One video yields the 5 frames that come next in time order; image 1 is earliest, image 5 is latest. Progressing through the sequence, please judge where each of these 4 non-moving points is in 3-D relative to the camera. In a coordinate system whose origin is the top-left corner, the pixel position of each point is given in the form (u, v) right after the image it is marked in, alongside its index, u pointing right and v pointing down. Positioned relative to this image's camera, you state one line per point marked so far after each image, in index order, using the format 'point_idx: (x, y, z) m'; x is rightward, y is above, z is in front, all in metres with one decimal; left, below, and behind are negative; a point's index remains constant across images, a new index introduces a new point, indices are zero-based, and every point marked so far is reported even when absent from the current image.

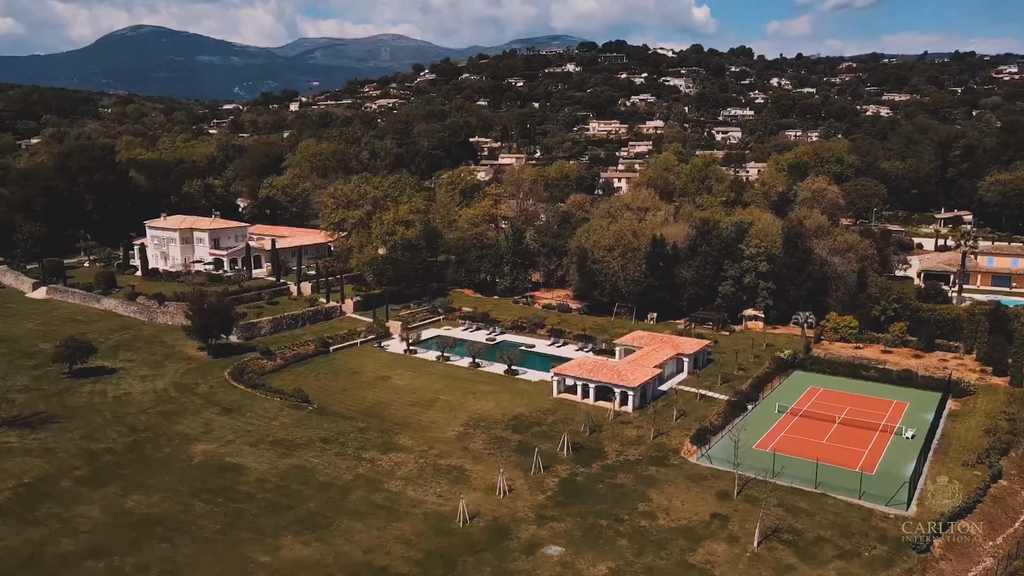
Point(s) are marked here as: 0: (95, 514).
0: (-11.0, -6.0, +18.6) m
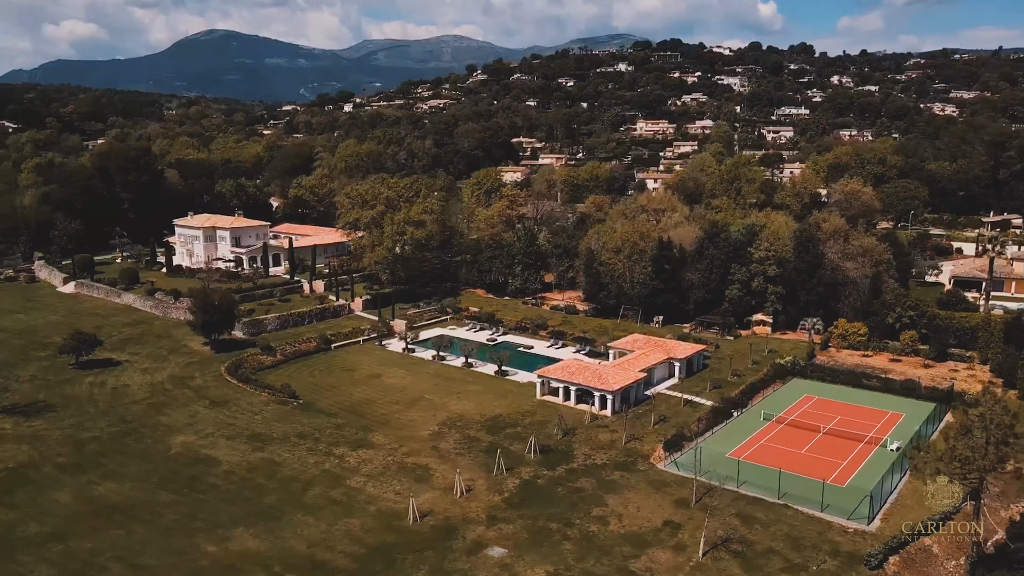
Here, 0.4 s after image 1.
0: (-12.4, -5.9, +19.5) m
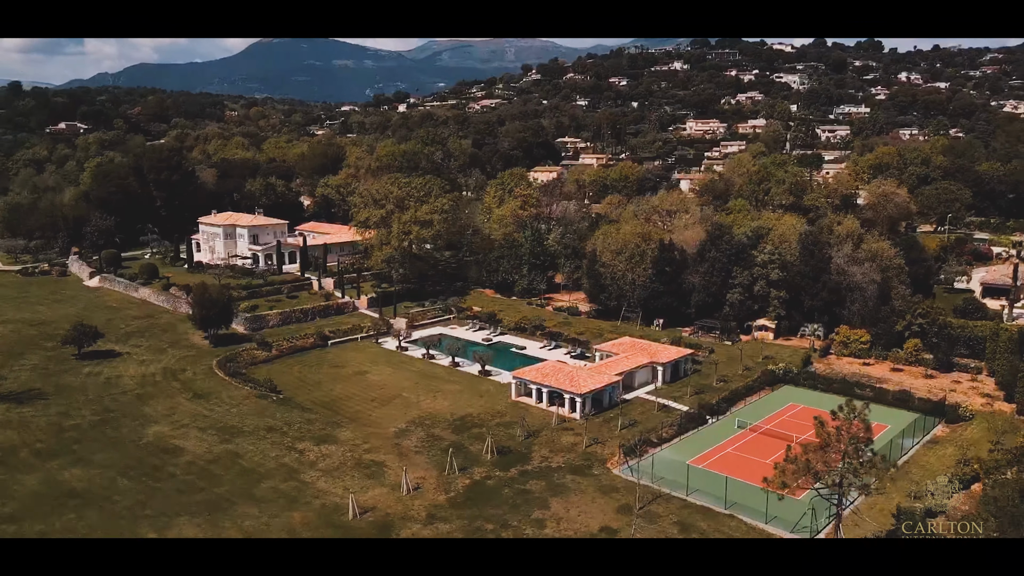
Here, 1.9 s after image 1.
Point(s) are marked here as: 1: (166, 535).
0: (-14.0, -5.7, +20.5) m
1: (-8.9, -6.4, +18.2) m
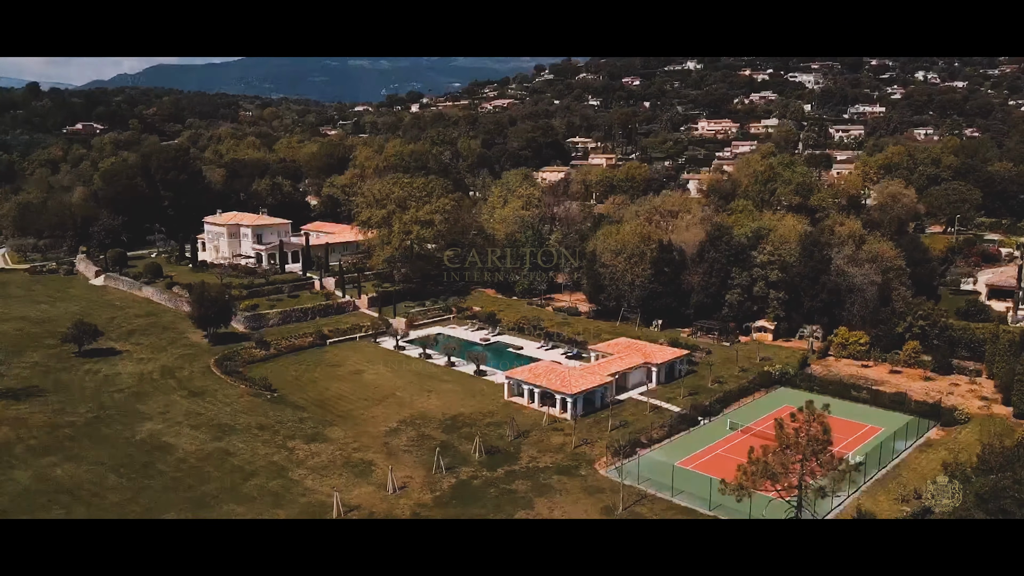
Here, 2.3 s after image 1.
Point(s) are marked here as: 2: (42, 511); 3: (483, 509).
0: (-14.5, -5.6, +20.8) m
1: (-9.4, -6.3, +18.4) m
2: (-12.6, -6.1, +19.0) m
3: (-0.8, -6.3, +19.9) m
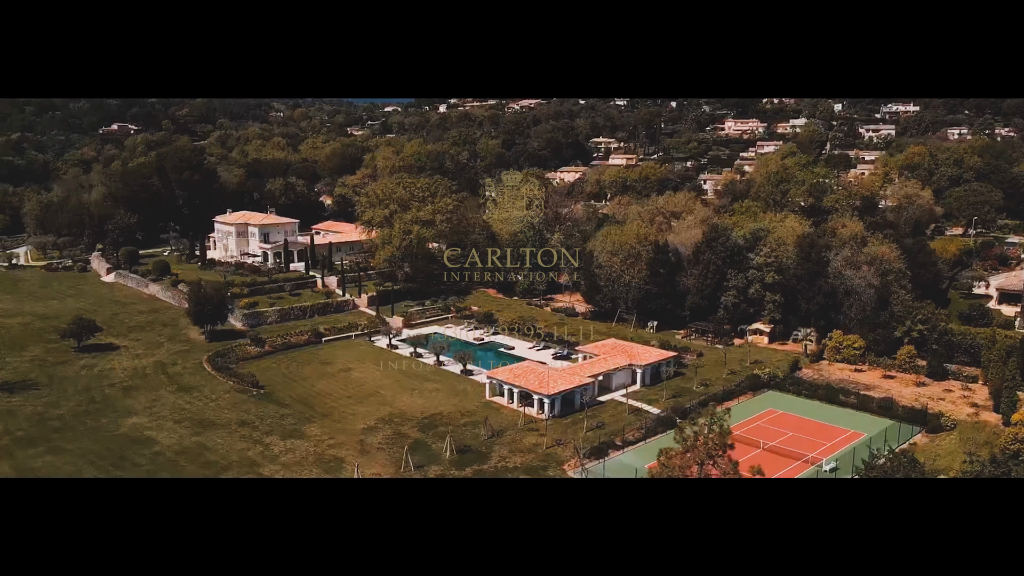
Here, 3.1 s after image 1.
0: (-15.5, -5.5, +21.5) m
1: (-10.6, -6.3, +18.8) m
2: (-13.8, -6.0, +19.6) m
3: (-1.9, -6.3, +20.0) m
